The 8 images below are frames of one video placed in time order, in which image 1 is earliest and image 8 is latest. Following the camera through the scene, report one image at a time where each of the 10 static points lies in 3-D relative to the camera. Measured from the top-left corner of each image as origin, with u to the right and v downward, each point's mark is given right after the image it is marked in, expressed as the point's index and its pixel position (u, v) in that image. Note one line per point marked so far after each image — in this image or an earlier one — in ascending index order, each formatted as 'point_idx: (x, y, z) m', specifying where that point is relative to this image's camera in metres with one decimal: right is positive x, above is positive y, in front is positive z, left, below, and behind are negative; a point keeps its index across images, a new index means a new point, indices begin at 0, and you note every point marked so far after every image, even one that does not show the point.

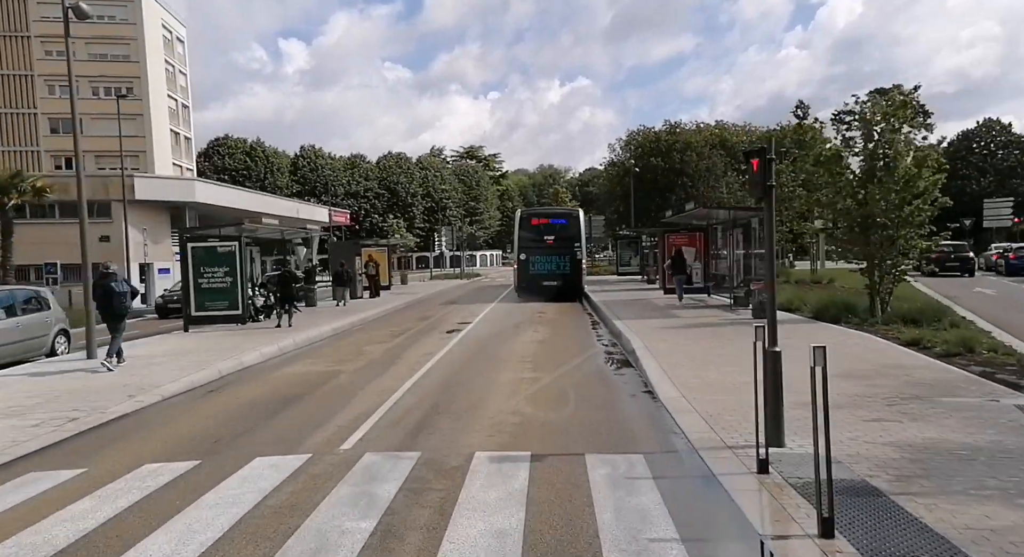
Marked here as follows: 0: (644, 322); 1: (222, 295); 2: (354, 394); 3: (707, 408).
0: (+3.0, -1.0, +19.2) m
1: (-6.9, -0.4, +19.4) m
2: (-2.2, -1.6, +11.2) m
3: (+2.3, -1.5, +9.4) m
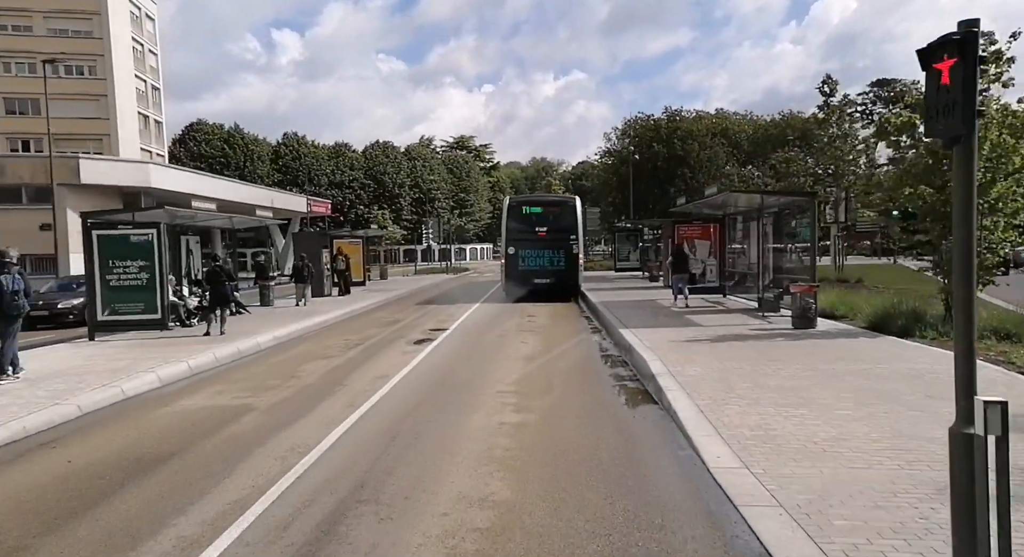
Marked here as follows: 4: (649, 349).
0: (+2.7, -1.0, +15.6) m
1: (-7.3, -0.3, +15.7) m
2: (-2.4, -1.6, +7.6) m
3: (+2.0, -1.5, +5.8) m
4: (+2.2, -1.1, +13.1) m
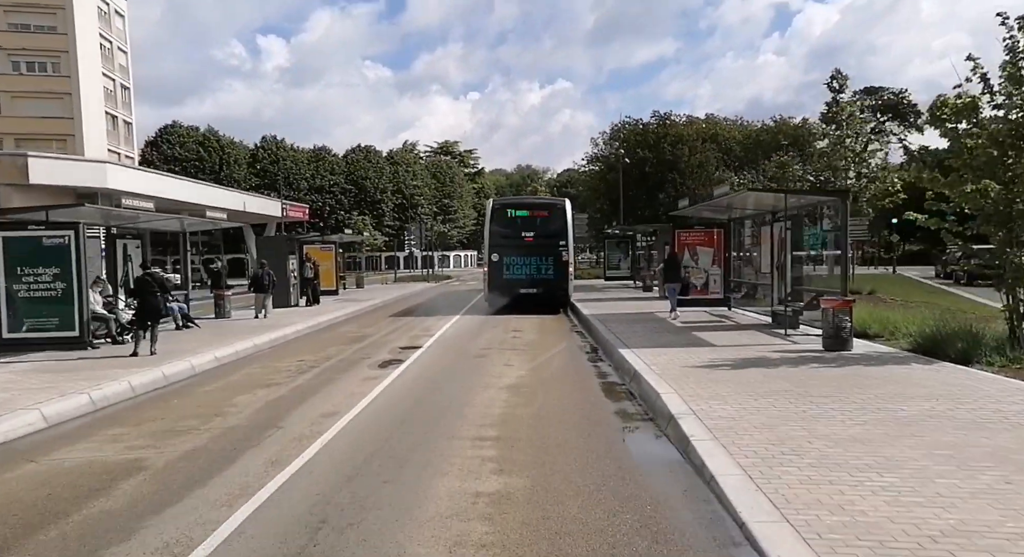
0: (+2.4, -1.2, +13.4) m
1: (-7.6, -0.5, +13.3) m
2: (-2.5, -1.7, +5.2) m
3: (+1.9, -1.6, +3.6) m
4: (+1.9, -1.3, +10.9) m
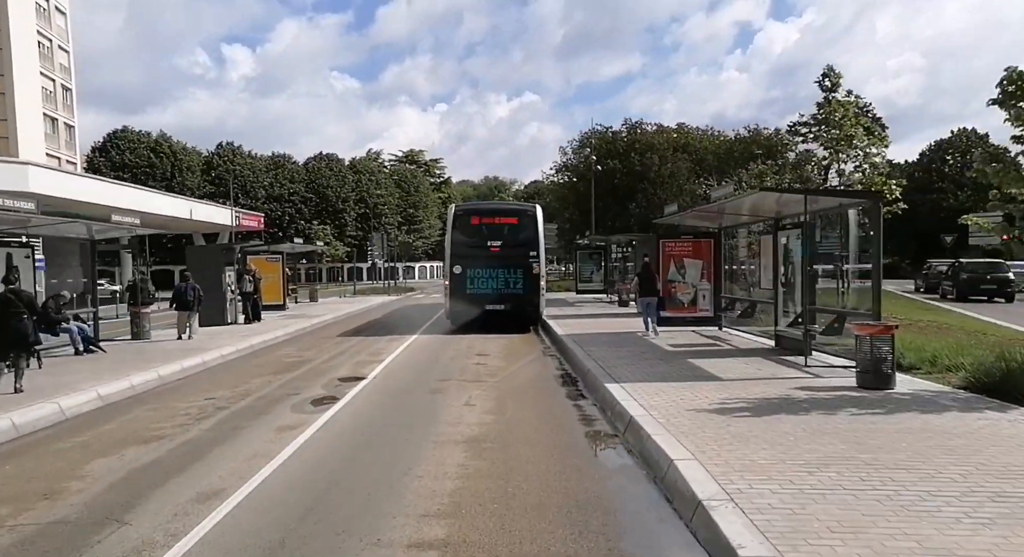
0: (+1.9, -1.5, +10.9) m
1: (-8.1, -0.7, +10.4) m
2: (-2.7, -1.8, +2.5) m
3: (+1.8, -1.8, +1.1) m
4: (+1.5, -1.5, +8.4) m
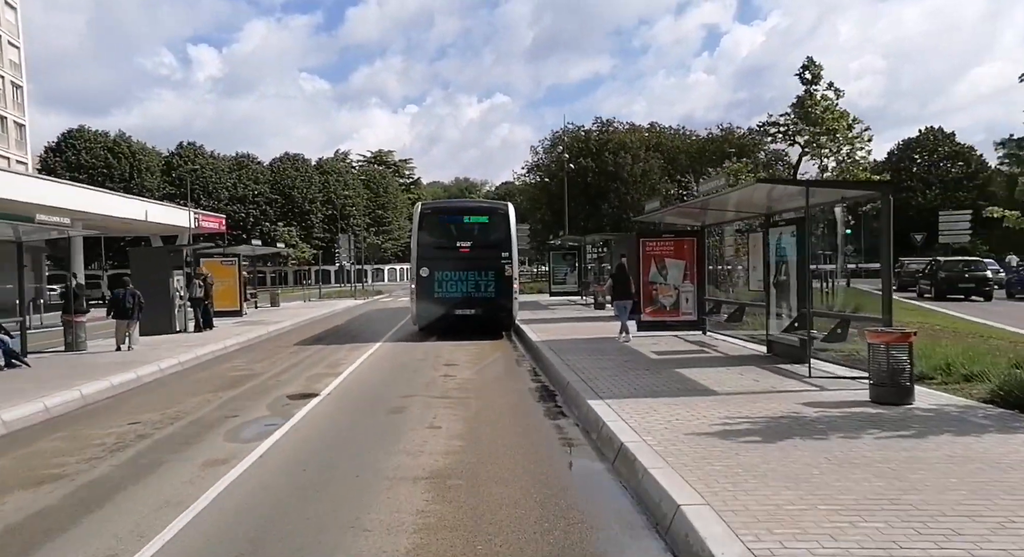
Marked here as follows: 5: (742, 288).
0: (+1.6, -1.5, +9.6) m
1: (-8.4, -0.8, +8.8) m
2: (-2.8, -1.9, +1.1) m
3: (+1.8, -1.8, -0.2) m
4: (+1.3, -1.5, +7.1) m
5: (+4.5, -0.2, +15.9) m
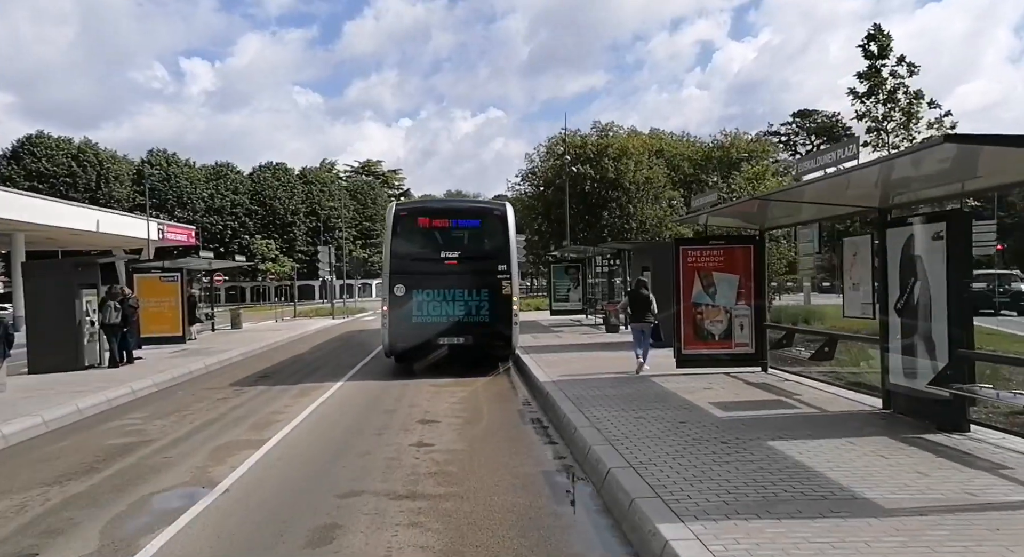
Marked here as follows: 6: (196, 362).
0: (+1.6, -1.7, +5.2) m
1: (-8.3, -1.1, +4.4) m
2: (-2.6, -1.9, -3.3) m
3: (+2.0, -1.8, -4.6) m
4: (+1.4, -1.7, +2.7) m
5: (+4.5, -0.5, +11.6) m
6: (-7.3, -1.9, +18.9) m
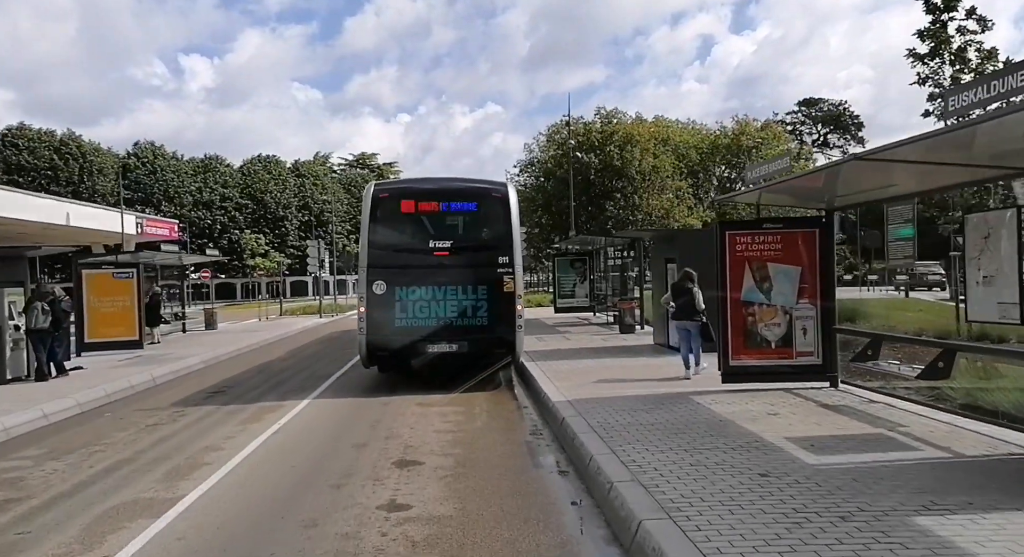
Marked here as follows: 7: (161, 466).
0: (+1.7, -1.6, +2.5) m
1: (-8.2, -1.1, +1.6) m
2: (-2.5, -2.0, -6.1) m
3: (+2.0, -1.8, -7.3) m
4: (+1.4, -1.7, -0.1) m
5: (+4.6, -0.4, +8.8) m
6: (-7.3, -1.9, +16.1) m
7: (-3.7, -1.9, +8.5) m
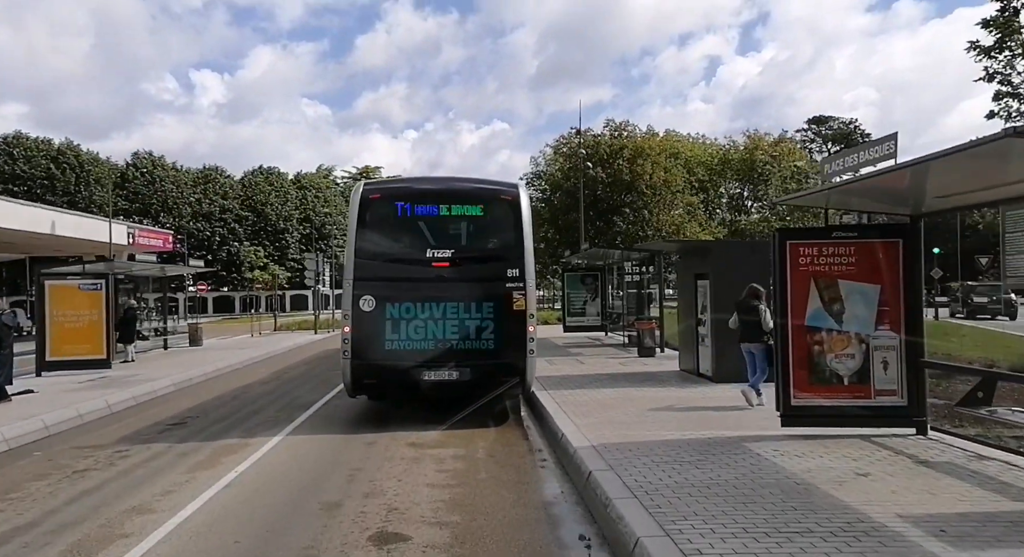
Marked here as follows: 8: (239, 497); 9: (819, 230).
0: (+1.8, -1.7, +0.4) m
1: (-8.1, -1.0, -0.4) m
2: (-2.5, -1.8, -8.1) m
3: (+2.1, -1.7, -9.4) m
4: (+1.5, -1.7, -2.1) m
5: (+4.7, -0.6, +6.7) m
6: (-7.1, -2.1, +14.1) m
7: (-3.5, -2.0, +6.5) m
8: (-2.6, -2.1, +7.9) m
9: (+3.4, +0.5, +8.9) m
